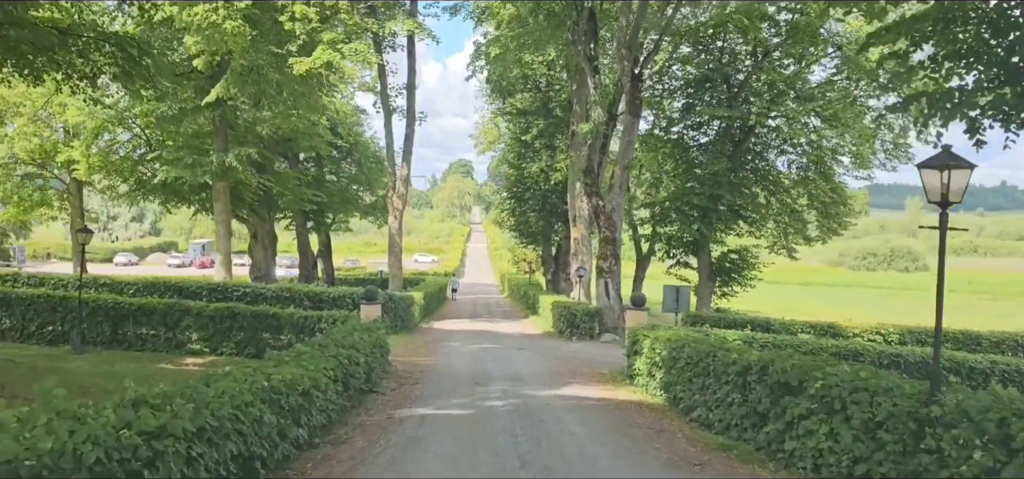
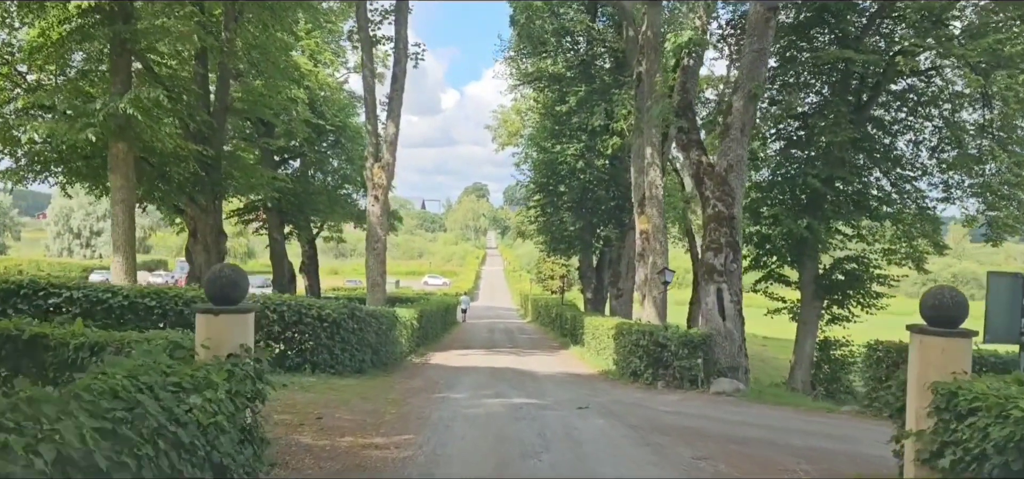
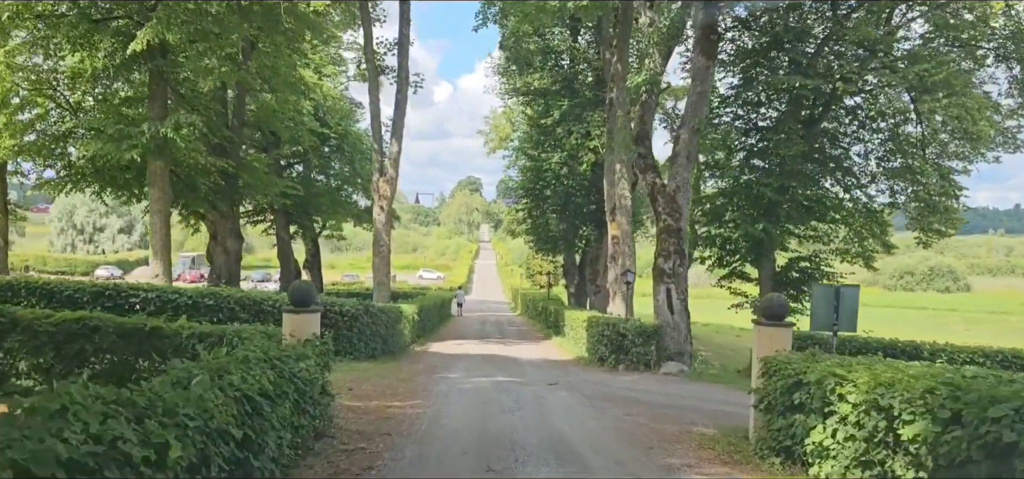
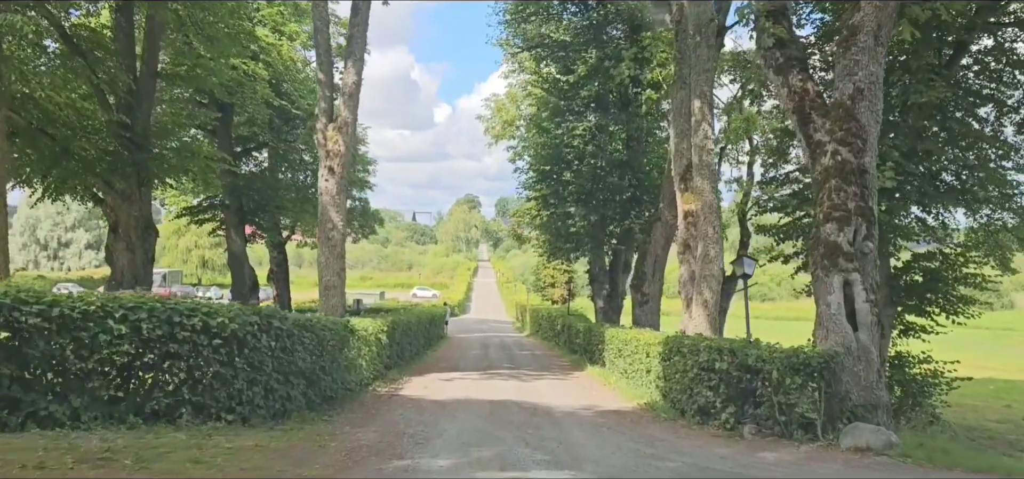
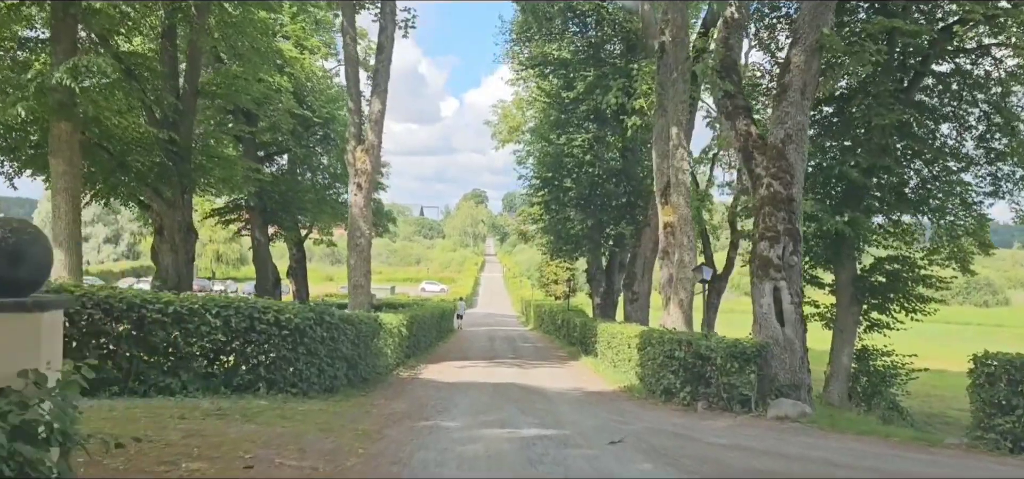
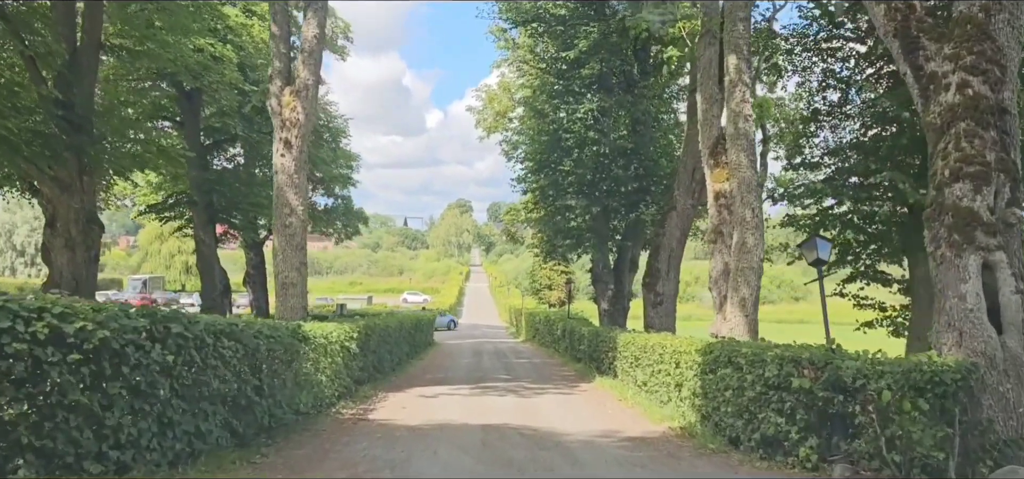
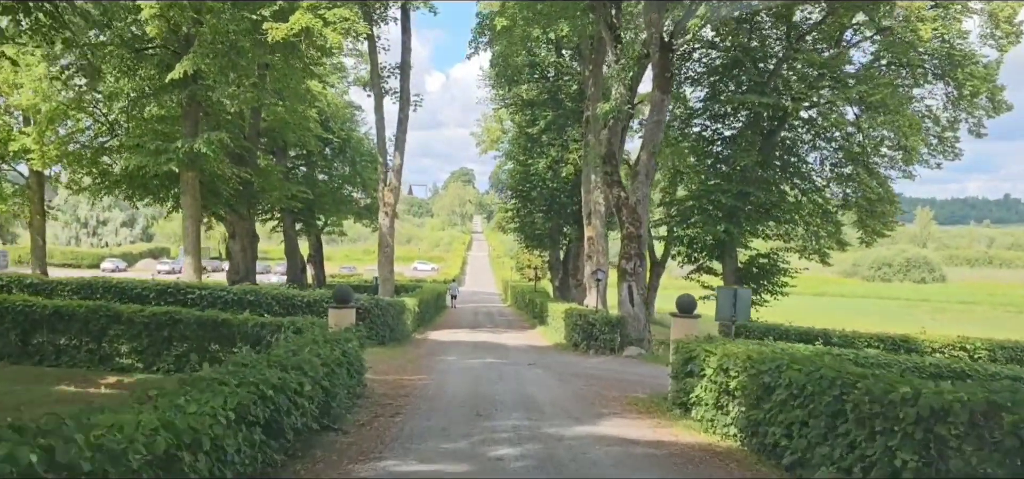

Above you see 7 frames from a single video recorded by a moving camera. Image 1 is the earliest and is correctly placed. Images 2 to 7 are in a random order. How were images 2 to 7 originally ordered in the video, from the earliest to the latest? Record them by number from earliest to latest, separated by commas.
7, 3, 2, 5, 4, 6
